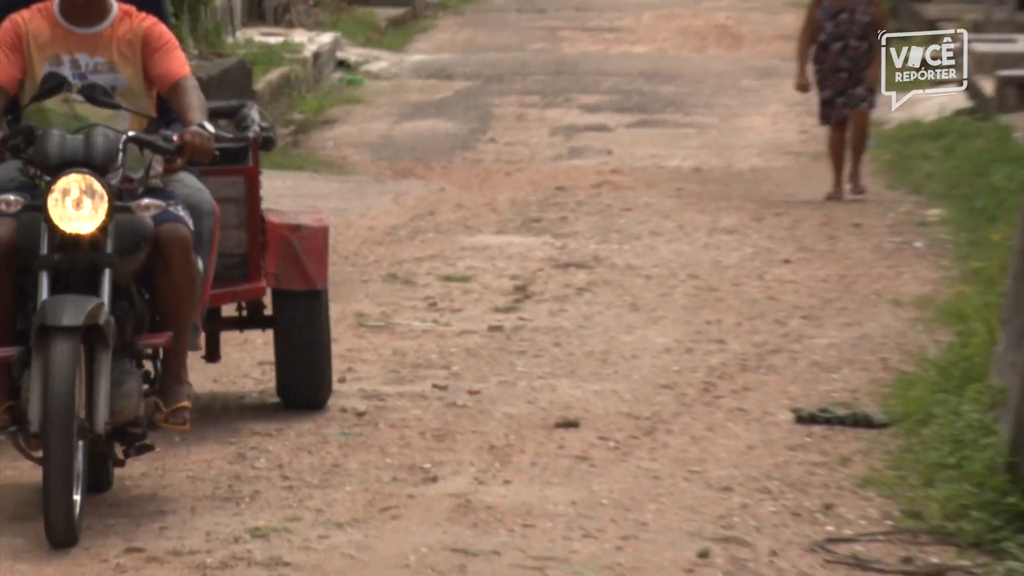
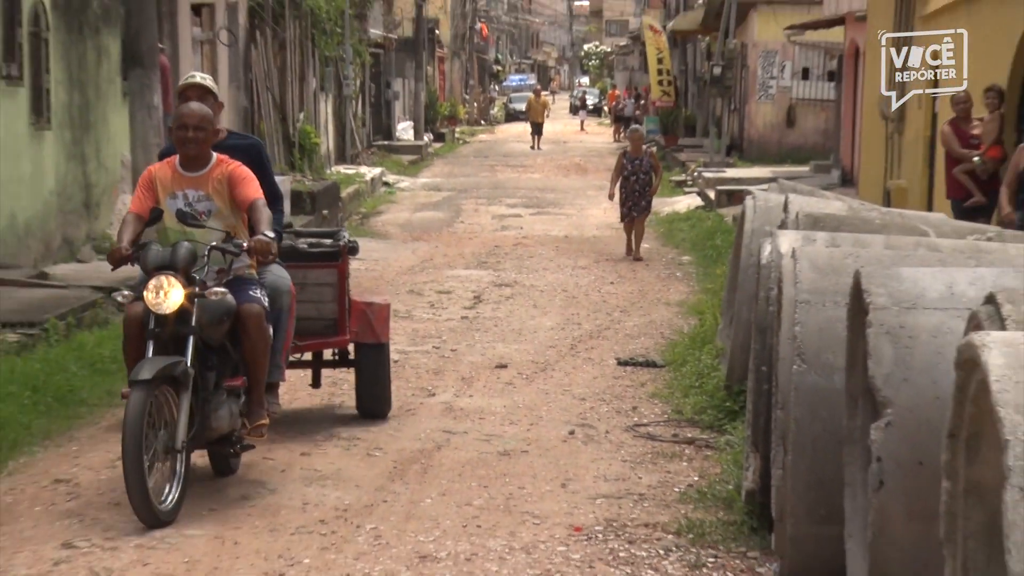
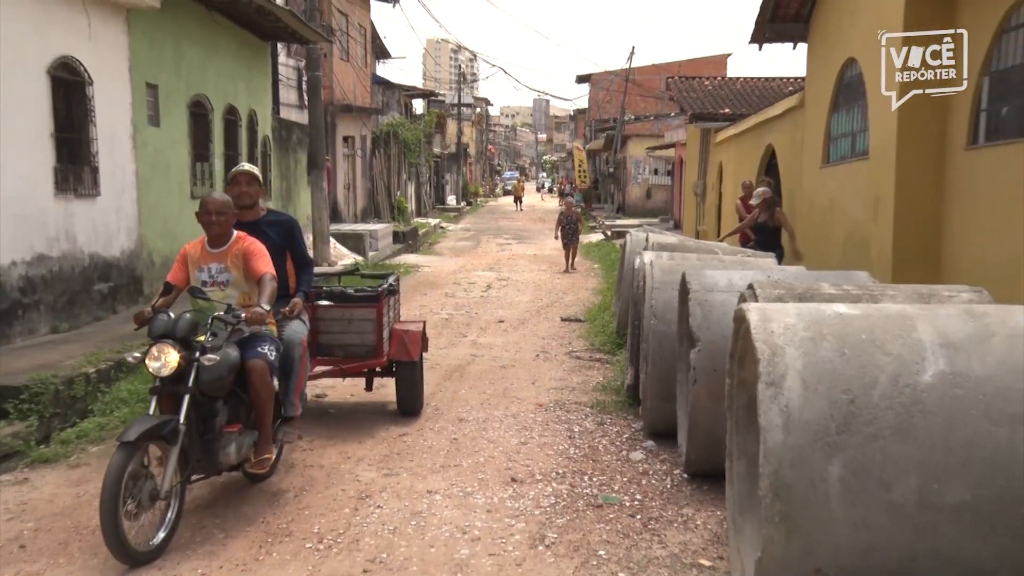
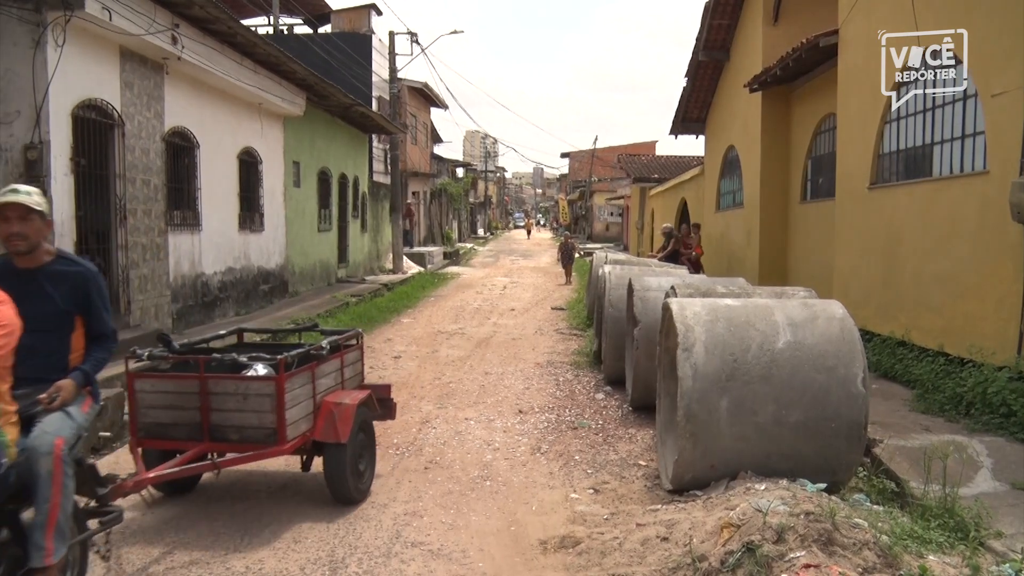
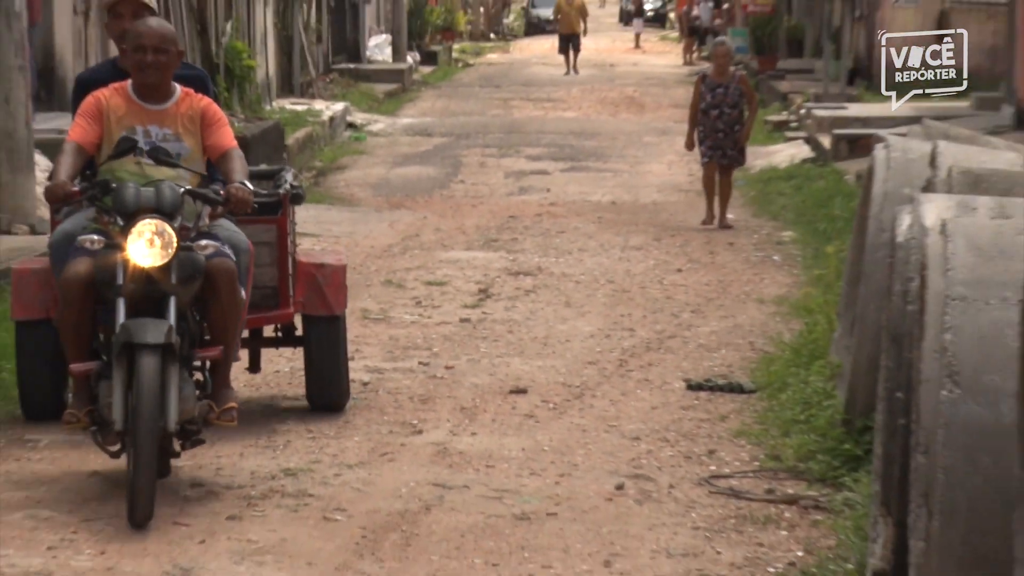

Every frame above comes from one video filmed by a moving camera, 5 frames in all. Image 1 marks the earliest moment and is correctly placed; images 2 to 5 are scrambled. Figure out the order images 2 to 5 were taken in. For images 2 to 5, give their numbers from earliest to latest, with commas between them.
5, 2, 3, 4
